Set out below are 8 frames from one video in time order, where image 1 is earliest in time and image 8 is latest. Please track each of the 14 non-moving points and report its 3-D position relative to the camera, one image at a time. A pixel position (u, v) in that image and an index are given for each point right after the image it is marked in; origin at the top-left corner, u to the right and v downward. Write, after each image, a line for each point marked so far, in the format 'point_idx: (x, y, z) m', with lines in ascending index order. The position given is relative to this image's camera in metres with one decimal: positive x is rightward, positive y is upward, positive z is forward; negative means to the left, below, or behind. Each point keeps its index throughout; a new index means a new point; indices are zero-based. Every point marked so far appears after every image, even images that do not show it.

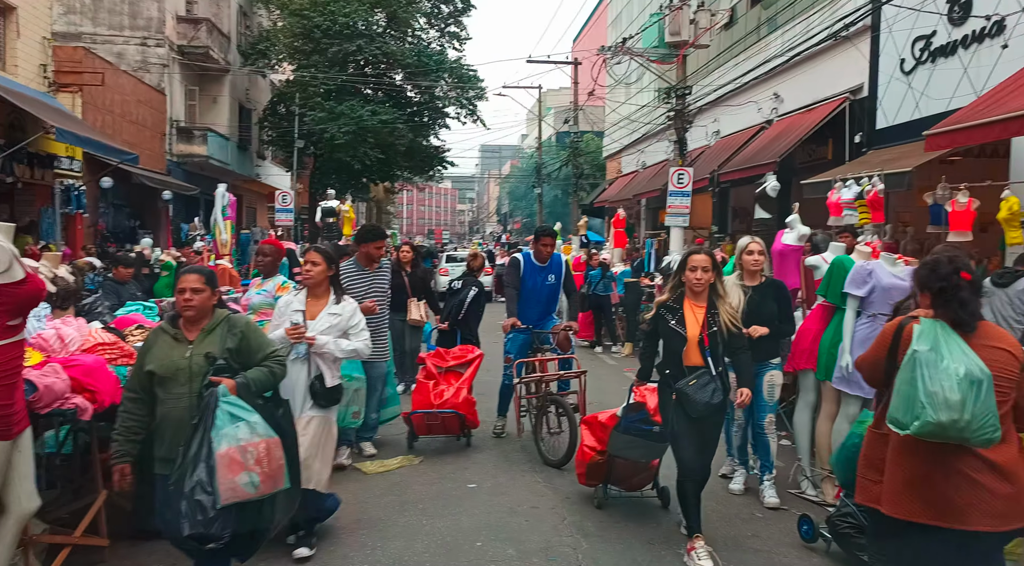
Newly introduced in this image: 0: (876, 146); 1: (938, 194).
0: (+7.3, +2.8, +16.6) m
1: (+5.1, +1.1, +10.0) m
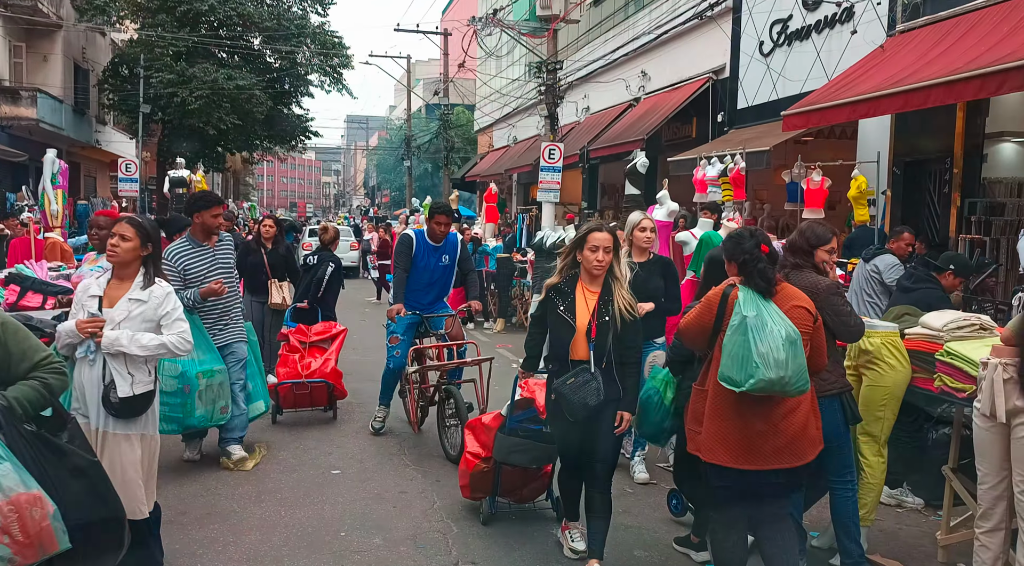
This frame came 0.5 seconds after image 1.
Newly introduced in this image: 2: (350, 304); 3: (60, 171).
0: (+4.7, +3.3, +17.1) m
1: (+3.5, +1.4, +10.2) m
2: (-3.6, -0.5, +18.1) m
3: (-5.9, +1.5, +10.7) m
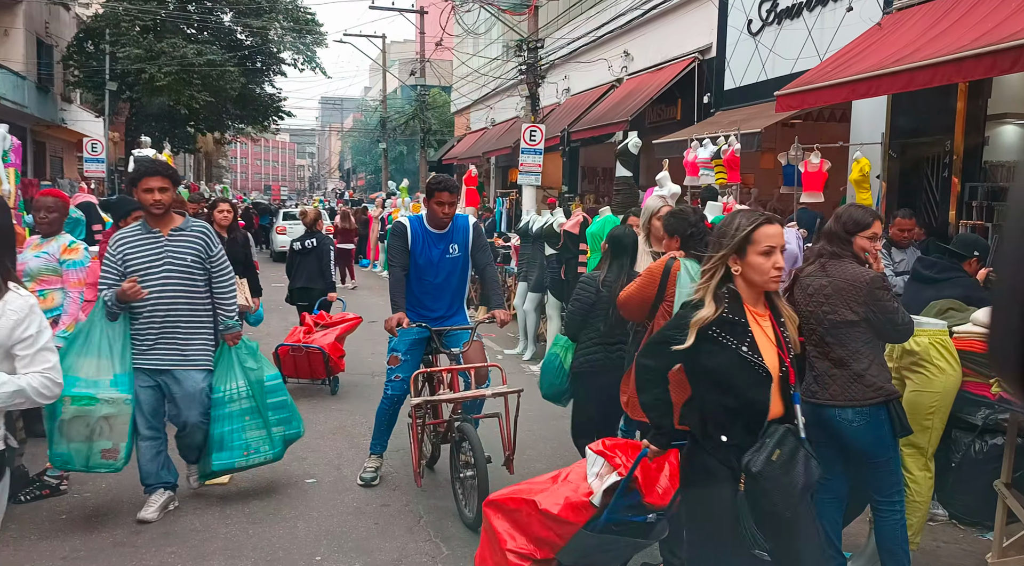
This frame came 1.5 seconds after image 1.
0: (+4.3, +3.6, +16.7) m
1: (+3.3, +1.5, +9.8) m
2: (-4.0, -0.2, +17.5) m
3: (-6.0, +1.6, +10.0) m
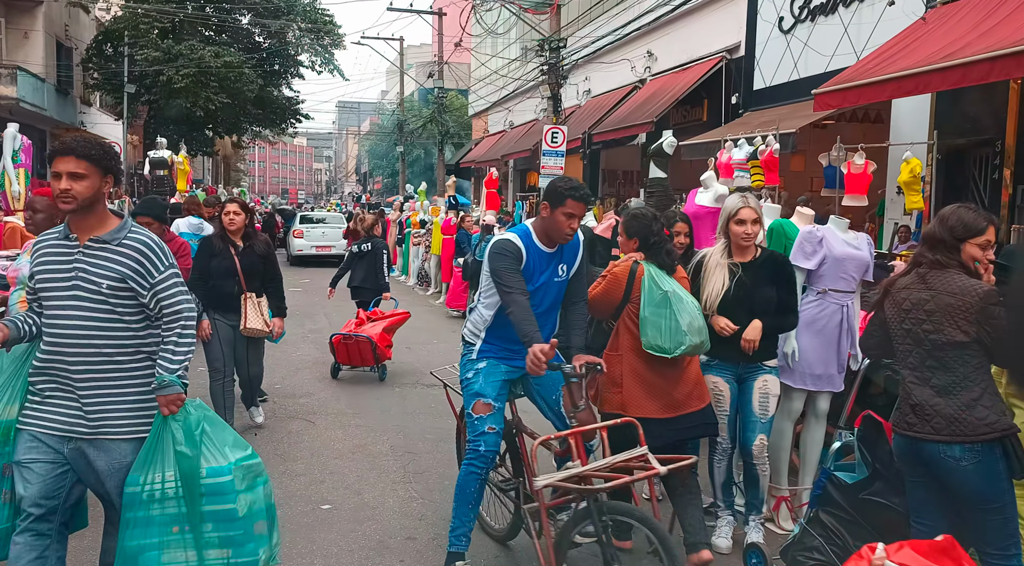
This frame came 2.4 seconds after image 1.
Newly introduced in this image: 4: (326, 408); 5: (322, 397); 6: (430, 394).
0: (+4.7, +3.4, +16.2) m
1: (+3.6, +1.5, +9.3) m
2: (-3.5, -0.2, +17.1) m
3: (-5.7, +1.6, +9.7) m
4: (-1.6, -1.1, +7.0) m
5: (-1.7, -1.0, +7.5) m
6: (-0.8, -1.1, +7.7) m
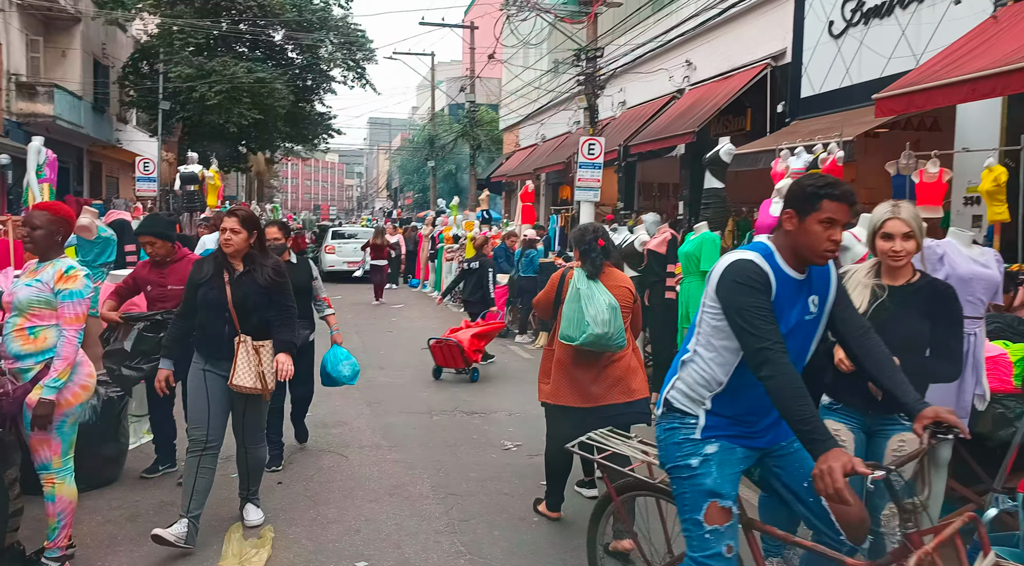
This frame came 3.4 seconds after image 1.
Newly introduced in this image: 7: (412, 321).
0: (+5.4, +3.1, +15.5) m
1: (+4.1, +1.3, +8.6) m
2: (-2.8, -0.6, +16.7) m
3: (-5.3, +1.4, +9.3) m
4: (-1.2, -1.2, +6.4) m
5: (-1.3, -1.2, +7.0) m
6: (-0.3, -1.2, +7.1) m
7: (-1.9, -0.7, +15.3) m
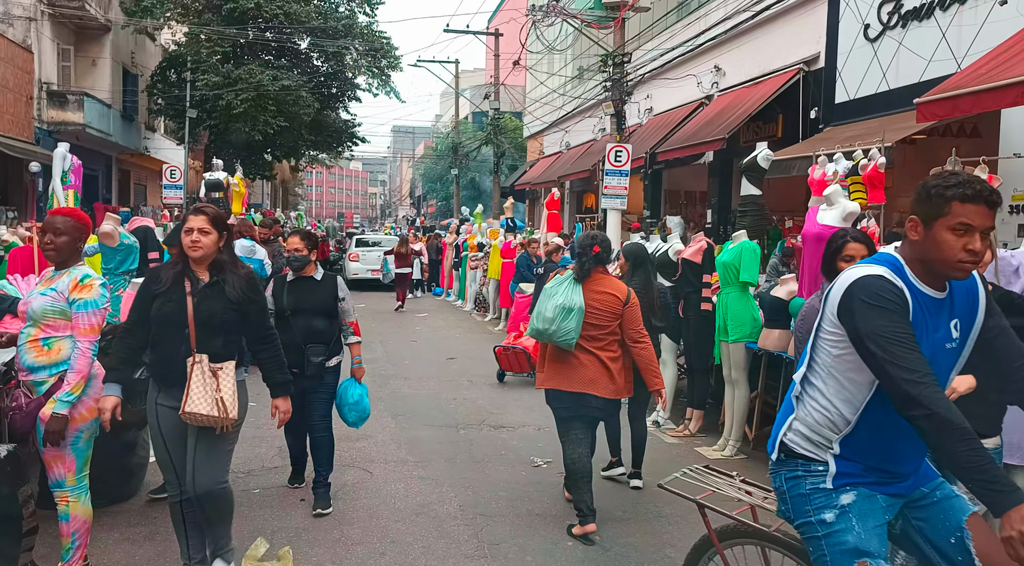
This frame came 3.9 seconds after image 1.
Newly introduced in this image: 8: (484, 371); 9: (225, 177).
0: (+5.9, +3.0, +15.1) m
1: (+4.4, +1.2, +8.3) m
2: (-2.3, -0.8, +16.5) m
3: (-4.9, +1.3, +9.2) m
4: (-1.0, -1.3, +6.2) m
5: (-1.1, -1.3, +6.8) m
6: (-0.1, -1.3, +6.9) m
7: (-1.4, -0.9, +15.1) m
8: (-0.4, -1.1, +10.3) m
9: (-4.9, +1.8, +14.0) m
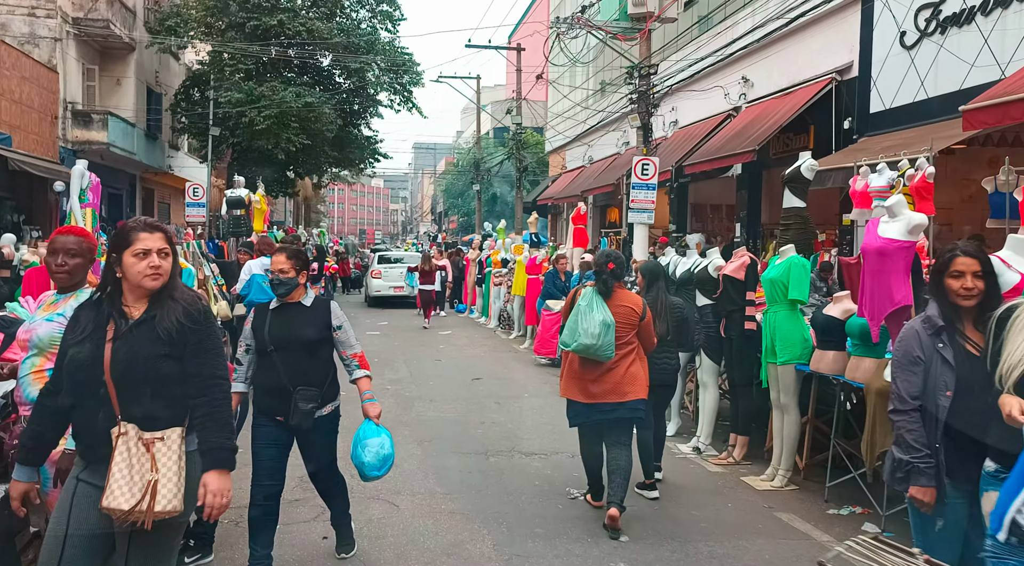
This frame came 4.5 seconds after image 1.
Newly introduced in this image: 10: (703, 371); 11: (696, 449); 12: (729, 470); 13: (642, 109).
0: (+6.4, +2.7, +14.7) m
1: (+4.6, +1.0, +7.8) m
2: (-1.8, -1.1, +16.2) m
3: (-4.6, +1.1, +9.0) m
4: (-0.7, -1.4, +5.9) m
5: (-0.8, -1.4, +6.4) m
6: (+0.2, -1.5, +6.5) m
7: (-0.9, -1.2, +14.7) m
8: (0.0, -1.3, +10.0) m
9: (-4.4, +1.5, +13.8) m
10: (+1.6, -0.8, +7.1) m
11: (+1.6, -1.4, +7.1) m
12: (+1.7, -1.5, +6.5) m
13: (+2.8, +3.7, +17.8) m
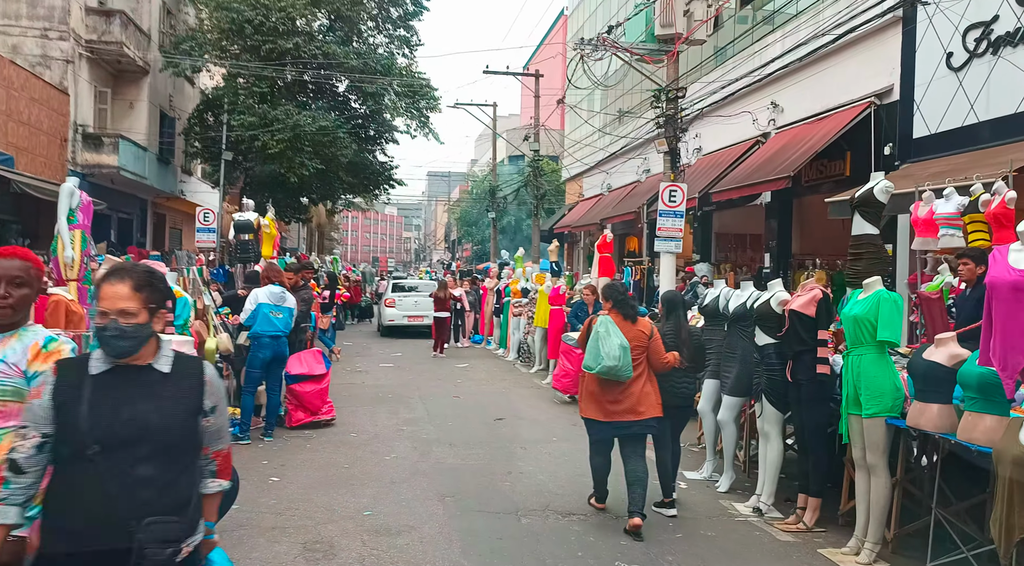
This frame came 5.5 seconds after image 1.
0: (+6.8, +2.1, +13.8) m
1: (+4.9, +0.7, +7.0) m
2: (-1.4, -1.7, +15.3) m
3: (-4.3, +0.8, +8.3) m
4: (-0.5, -1.7, +5.0) m
5: (-0.6, -1.6, +5.6) m
6: (+0.4, -1.7, +5.6) m
7: (-0.6, -1.7, +13.9) m
8: (+0.3, -1.7, +9.1) m
9: (-4.1, +1.0, +13.1) m
10: (+1.9, -1.0, +6.2) m
11: (+1.8, -1.7, +6.2) m
12: (+1.9, -1.7, +5.6) m
13: (+3.3, +3.1, +17.0) m
